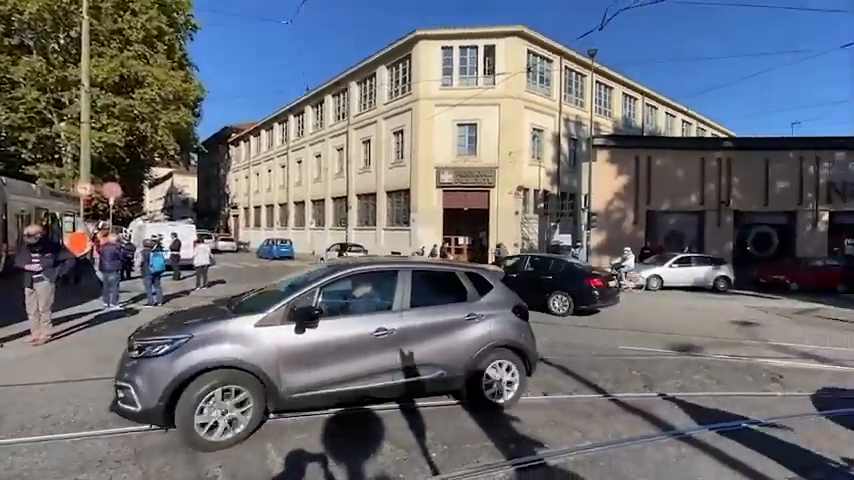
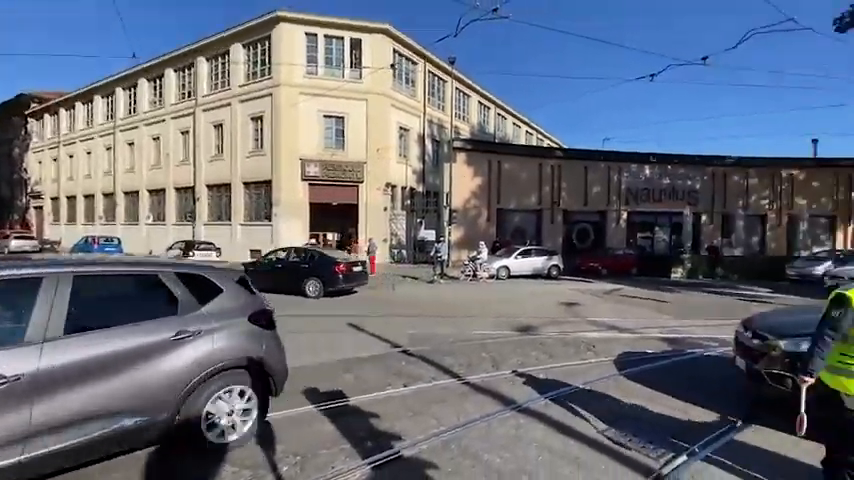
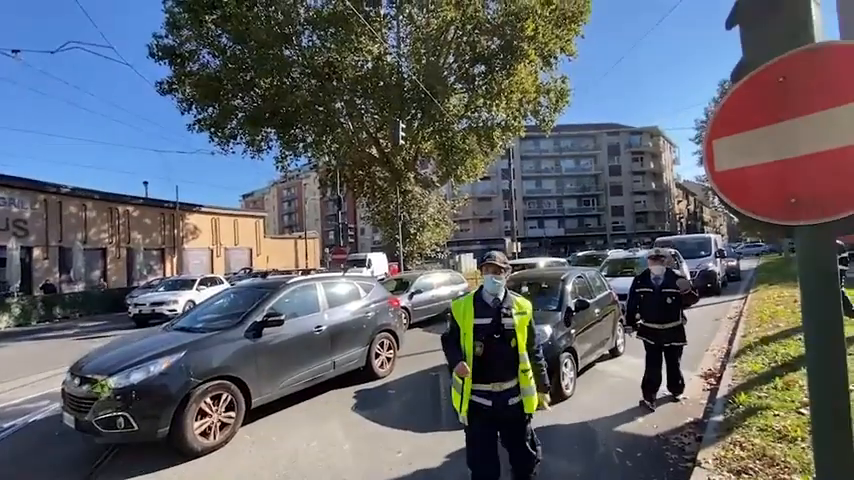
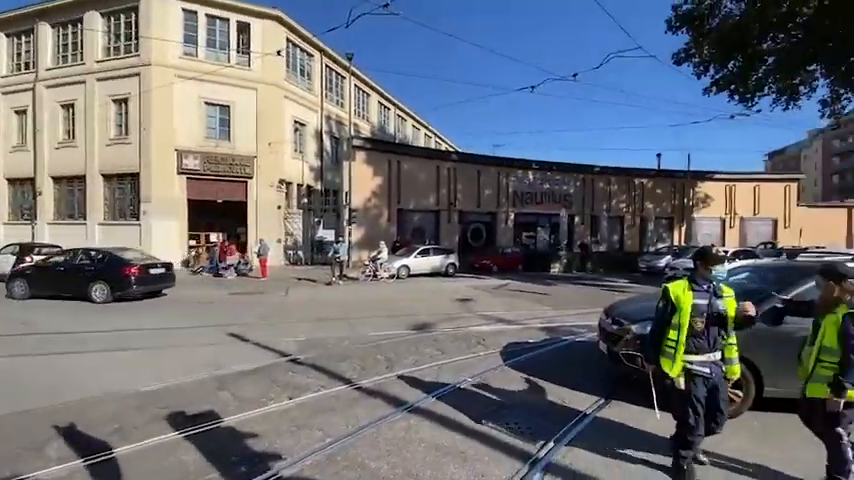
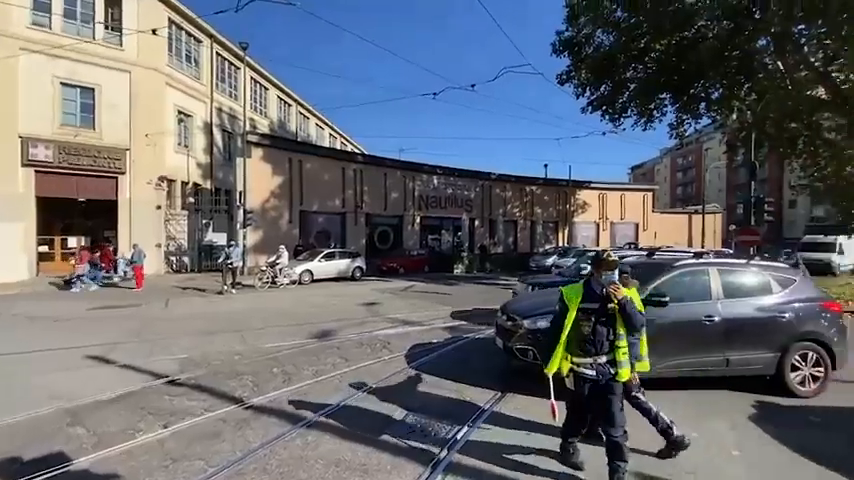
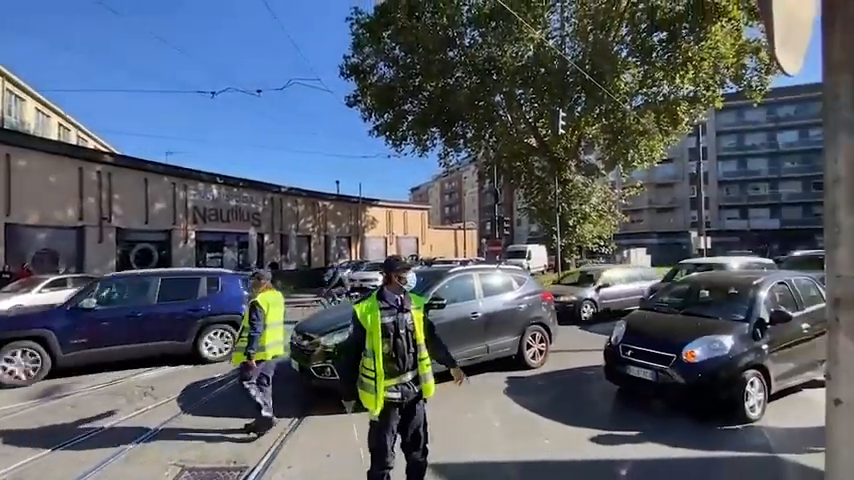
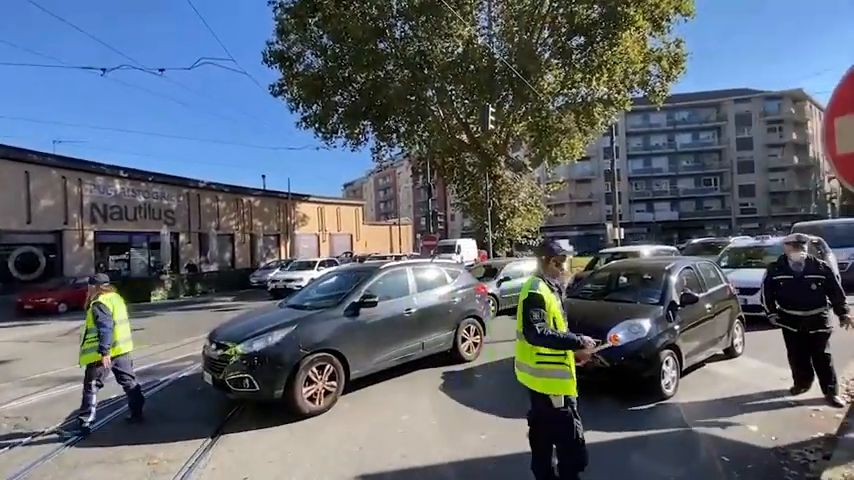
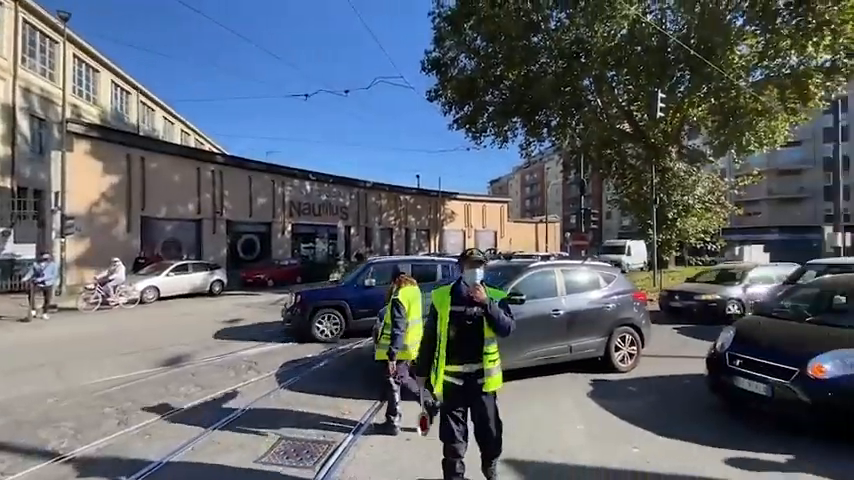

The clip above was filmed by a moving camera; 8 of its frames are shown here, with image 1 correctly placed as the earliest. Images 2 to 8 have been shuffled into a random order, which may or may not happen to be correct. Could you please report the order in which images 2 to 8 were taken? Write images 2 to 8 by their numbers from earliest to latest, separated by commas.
2, 4, 5, 8, 6, 7, 3
